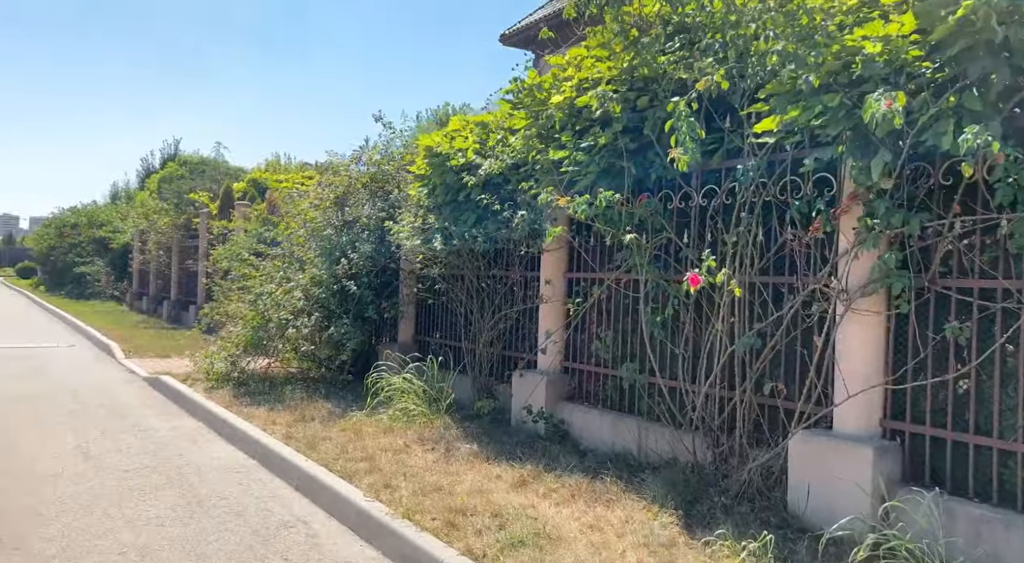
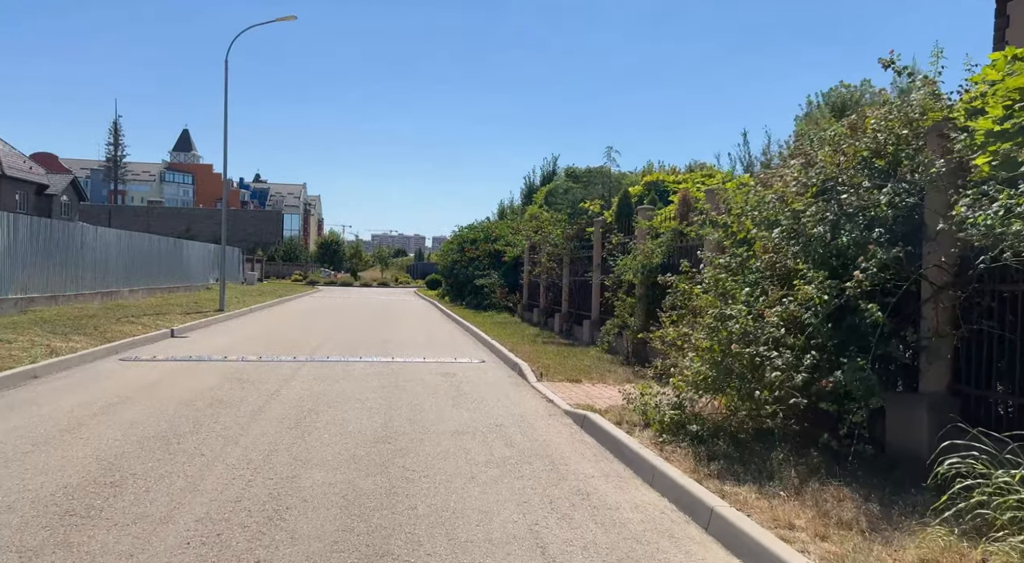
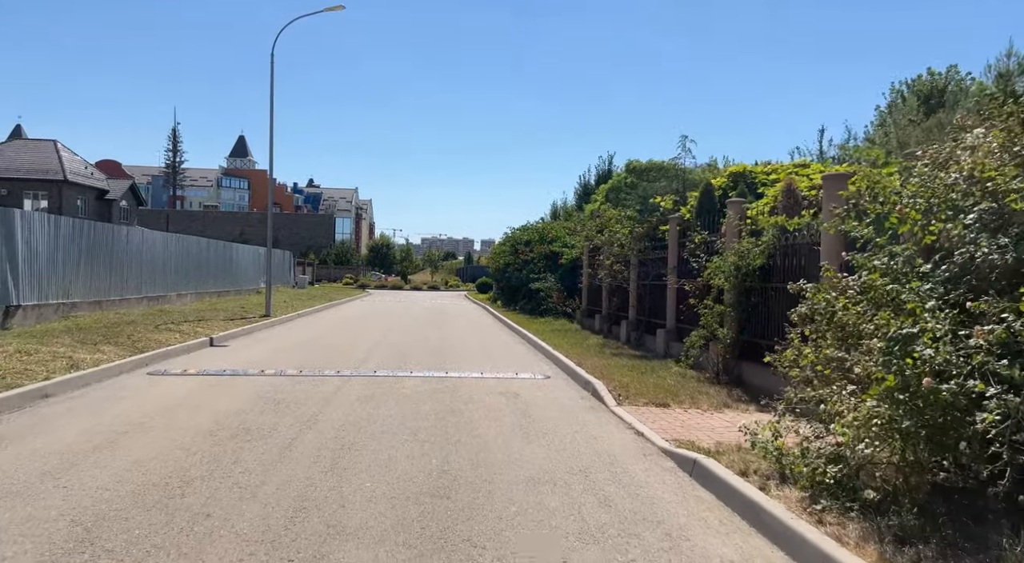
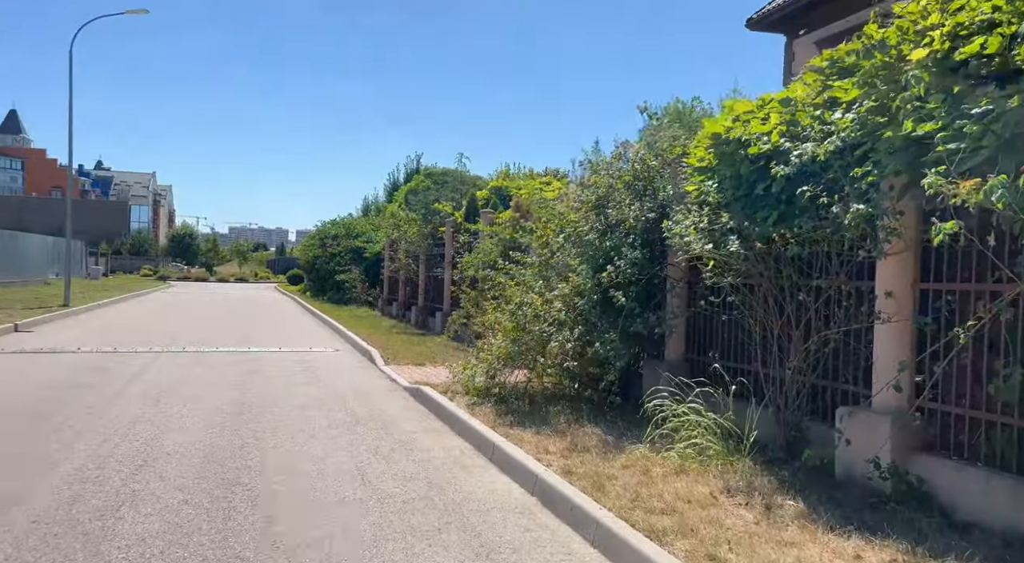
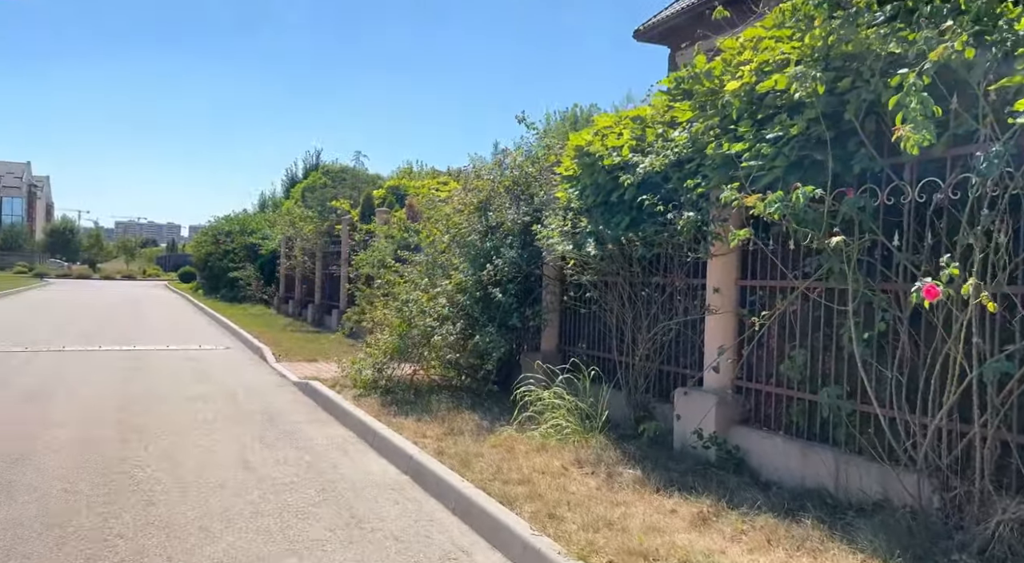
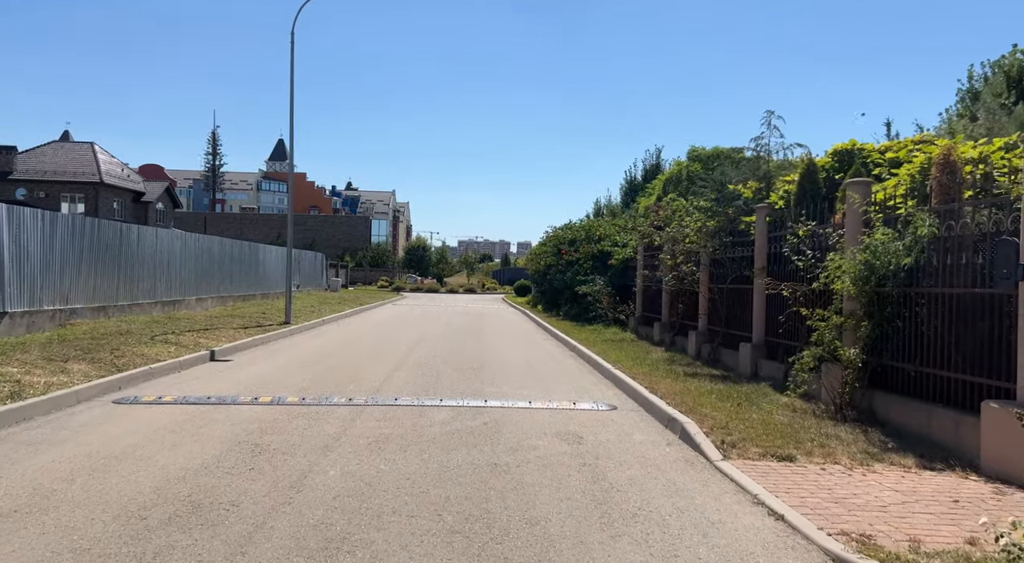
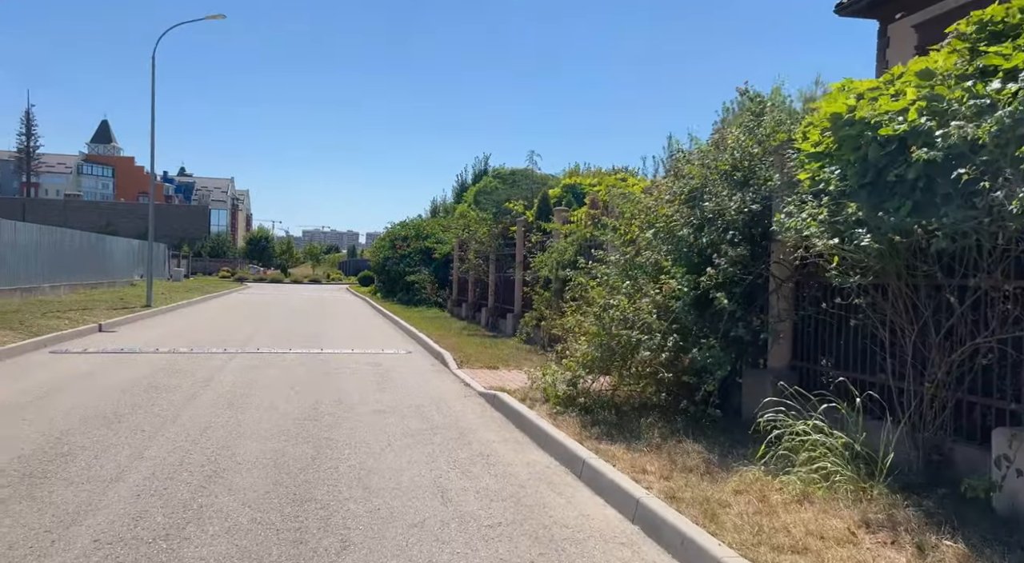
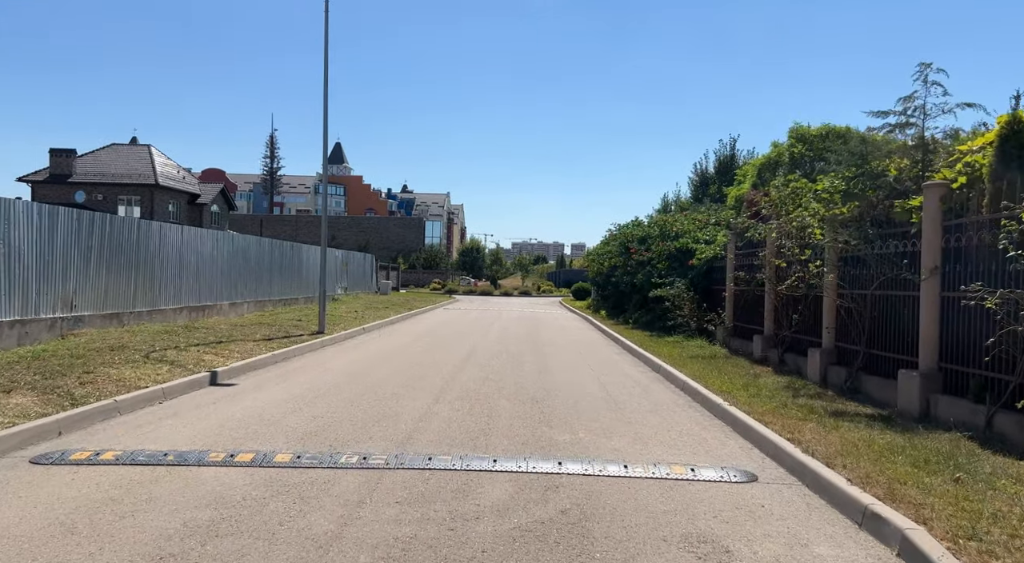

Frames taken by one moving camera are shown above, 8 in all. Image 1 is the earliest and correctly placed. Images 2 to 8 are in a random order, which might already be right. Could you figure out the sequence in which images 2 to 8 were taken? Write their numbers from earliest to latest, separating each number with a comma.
5, 4, 7, 2, 3, 6, 8
